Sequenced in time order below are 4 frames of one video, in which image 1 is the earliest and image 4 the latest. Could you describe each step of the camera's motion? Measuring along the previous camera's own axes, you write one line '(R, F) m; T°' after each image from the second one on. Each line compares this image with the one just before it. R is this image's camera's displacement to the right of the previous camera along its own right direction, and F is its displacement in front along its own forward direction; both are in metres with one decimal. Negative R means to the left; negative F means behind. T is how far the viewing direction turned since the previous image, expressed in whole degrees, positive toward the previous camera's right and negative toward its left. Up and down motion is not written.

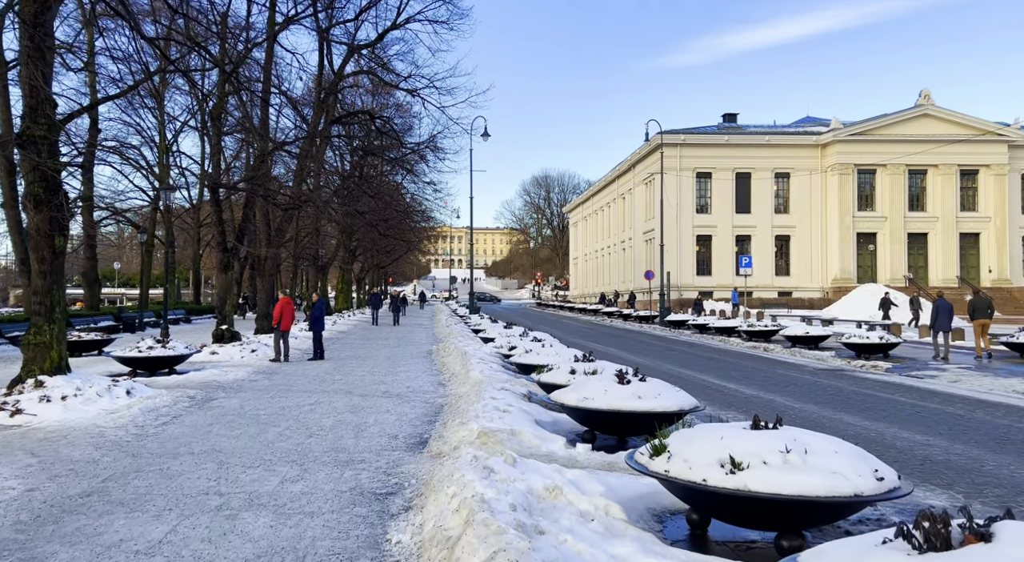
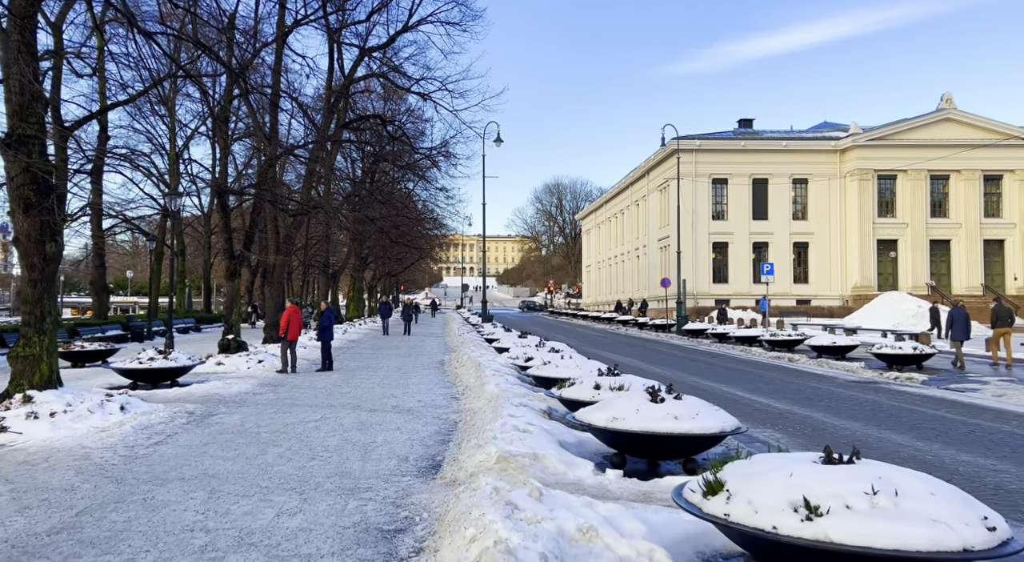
(-0.1, +0.7) m; -1°
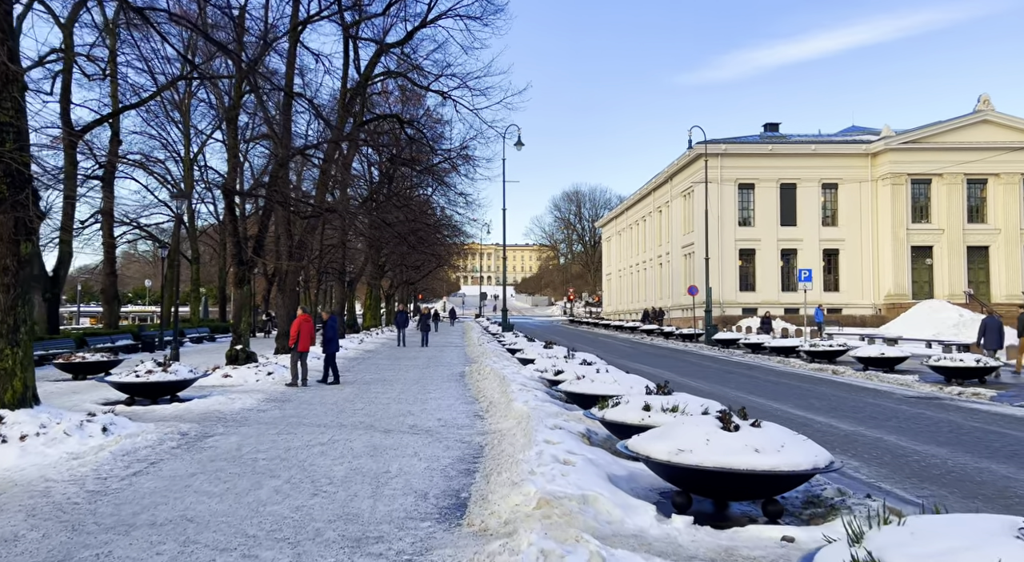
(-0.2, +1.2) m; -1°
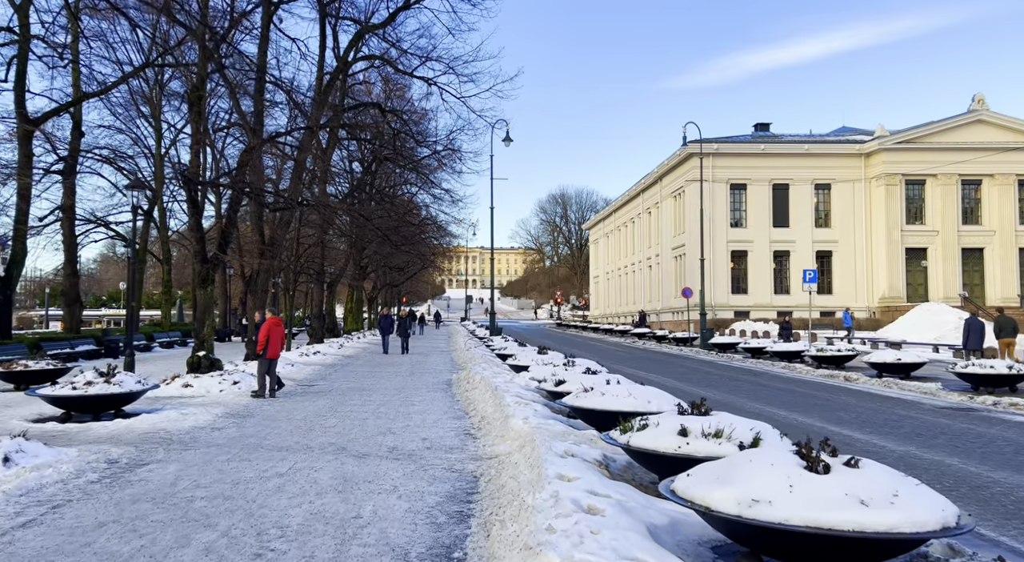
(-0.1, +1.5) m; +1°
